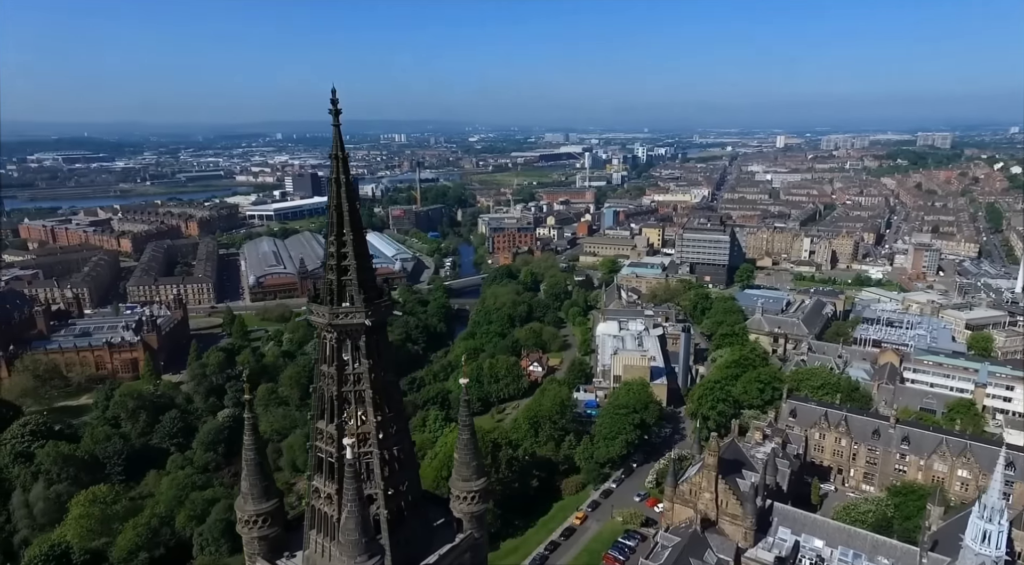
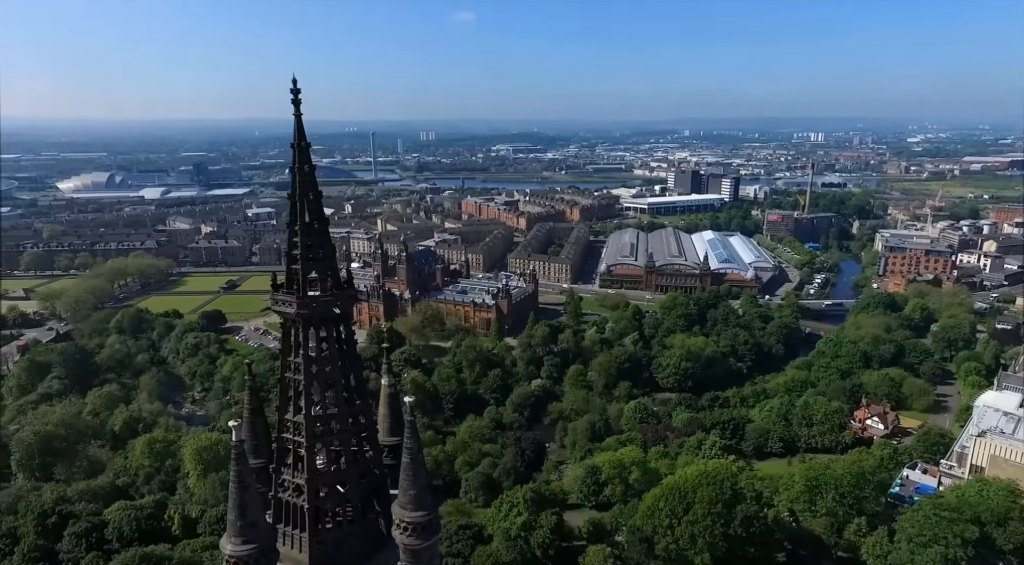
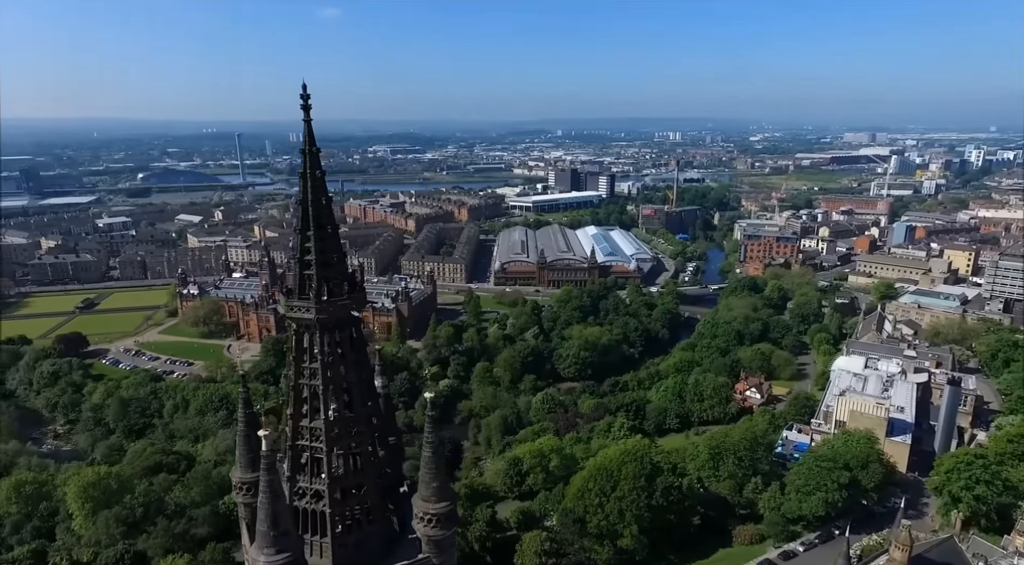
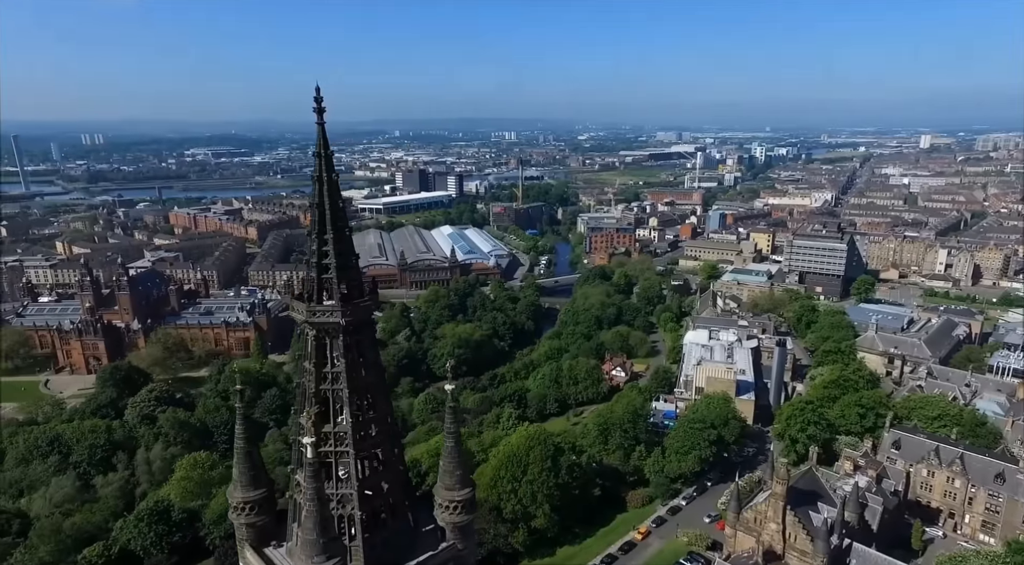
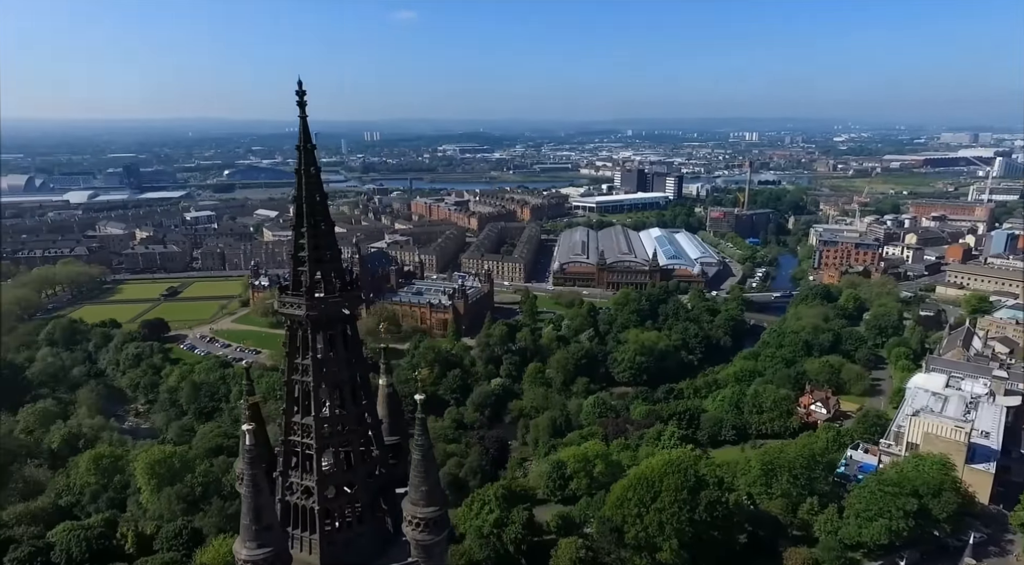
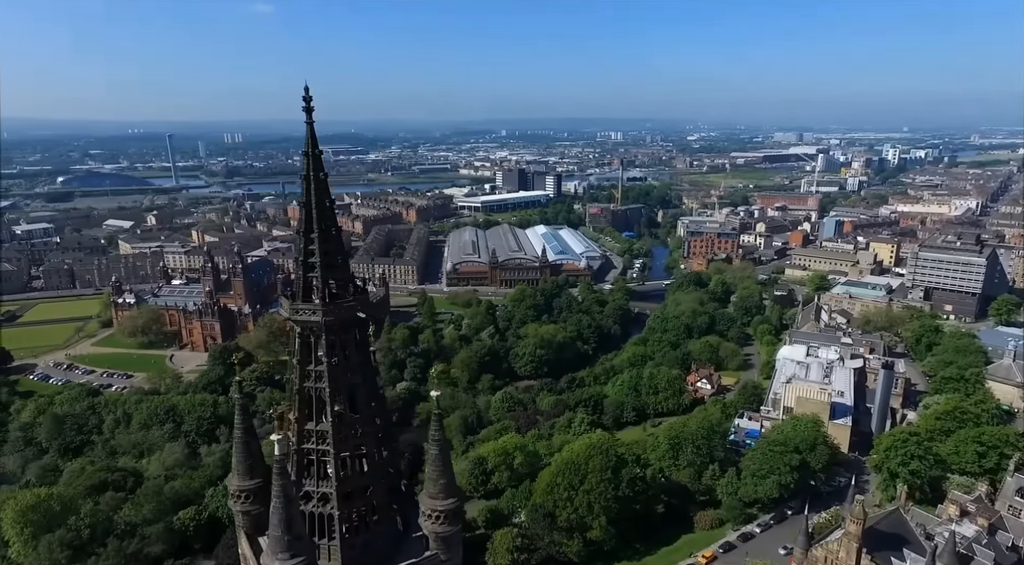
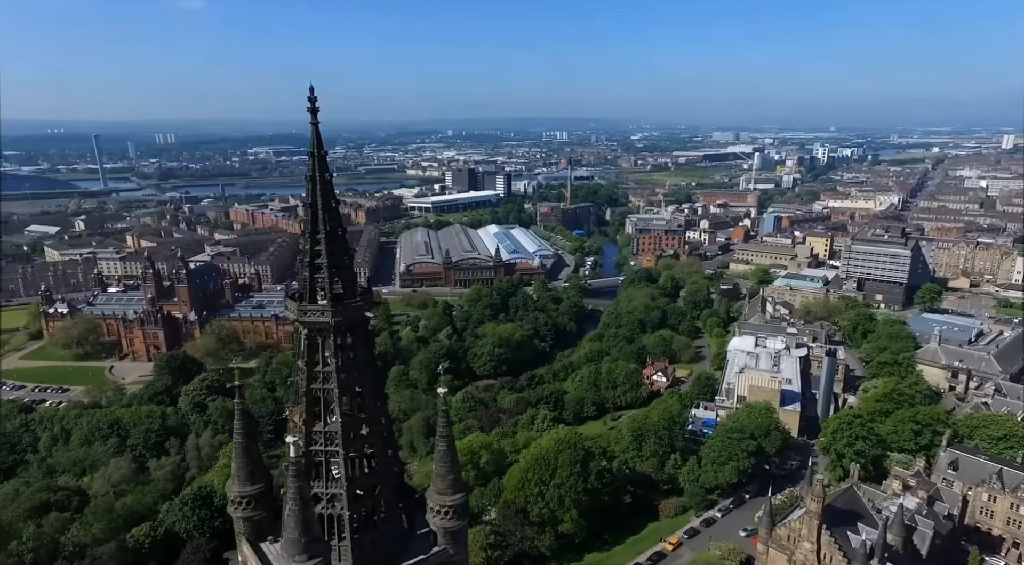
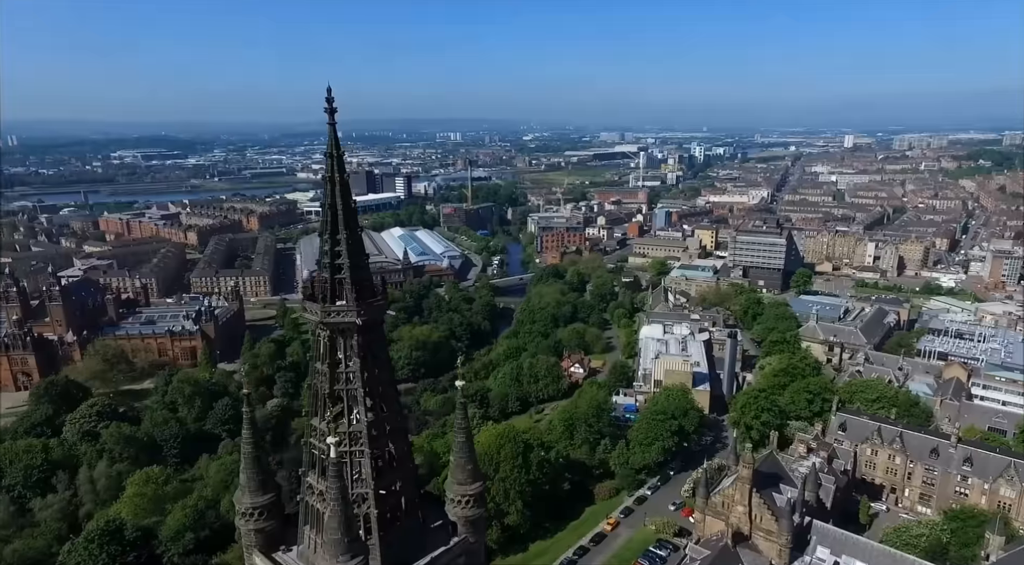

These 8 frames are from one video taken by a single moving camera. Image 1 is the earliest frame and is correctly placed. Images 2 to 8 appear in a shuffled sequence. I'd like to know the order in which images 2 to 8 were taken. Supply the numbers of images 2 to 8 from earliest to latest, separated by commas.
8, 4, 7, 6, 3, 5, 2
